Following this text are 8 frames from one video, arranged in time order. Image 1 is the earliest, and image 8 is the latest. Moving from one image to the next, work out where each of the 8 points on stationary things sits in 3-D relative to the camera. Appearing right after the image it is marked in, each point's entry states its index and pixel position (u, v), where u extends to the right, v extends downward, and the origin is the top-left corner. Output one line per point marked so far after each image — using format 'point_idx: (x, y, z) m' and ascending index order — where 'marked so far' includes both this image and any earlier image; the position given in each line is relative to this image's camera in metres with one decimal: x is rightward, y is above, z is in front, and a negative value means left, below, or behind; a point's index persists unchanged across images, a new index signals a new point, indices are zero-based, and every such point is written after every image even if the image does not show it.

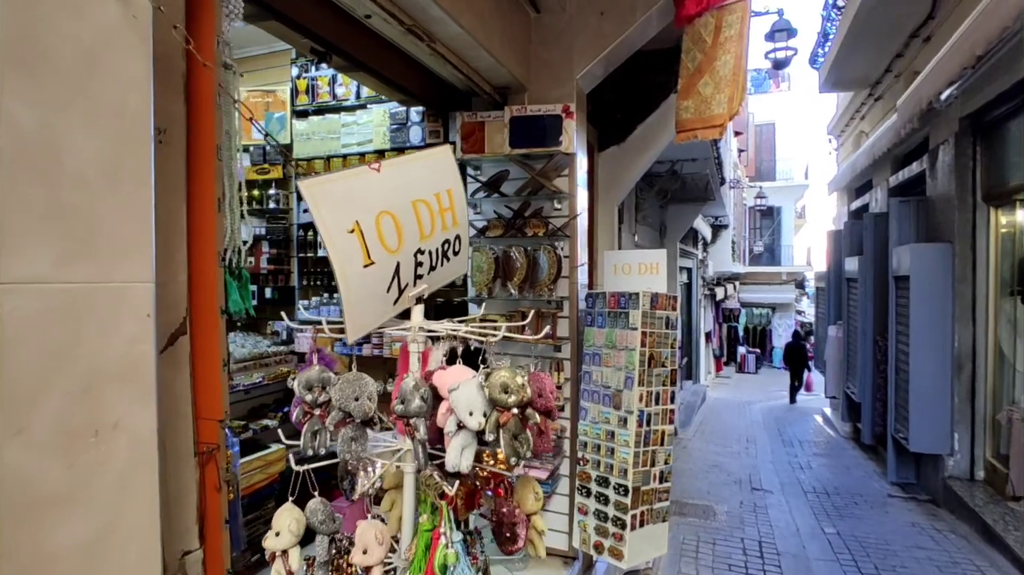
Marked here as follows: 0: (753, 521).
0: (+2.2, -2.1, +5.3) m
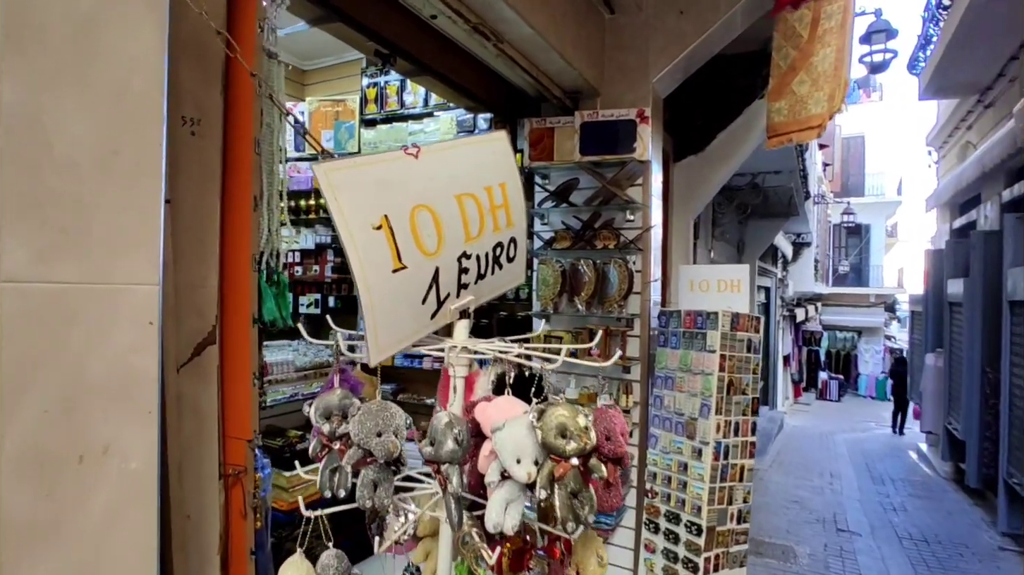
0: (+2.7, -2.3, +4.8) m
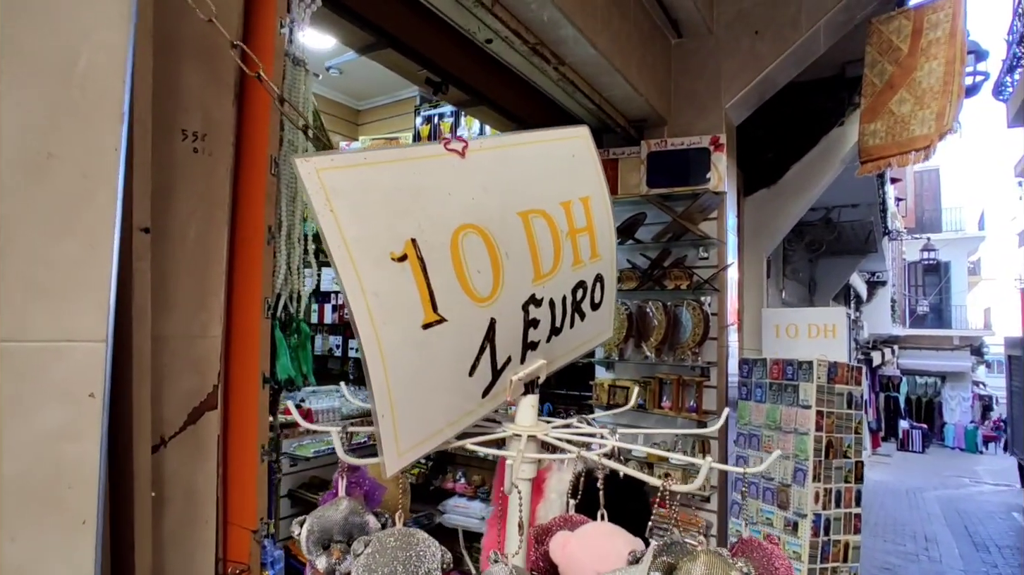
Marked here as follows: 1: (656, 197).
0: (+3.1, -2.6, +4.1) m
1: (+0.6, +0.4, +2.7) m
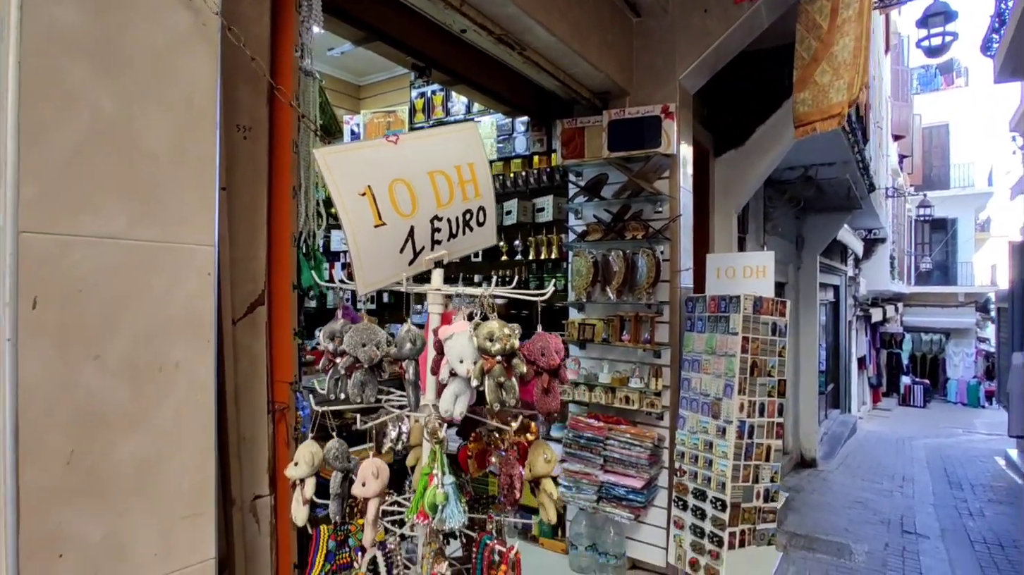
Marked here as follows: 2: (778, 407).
0: (+3.1, -2.2, +4.7) m
1: (+0.5, +0.7, +3.1) m
2: (+1.3, -0.6, +2.8) m
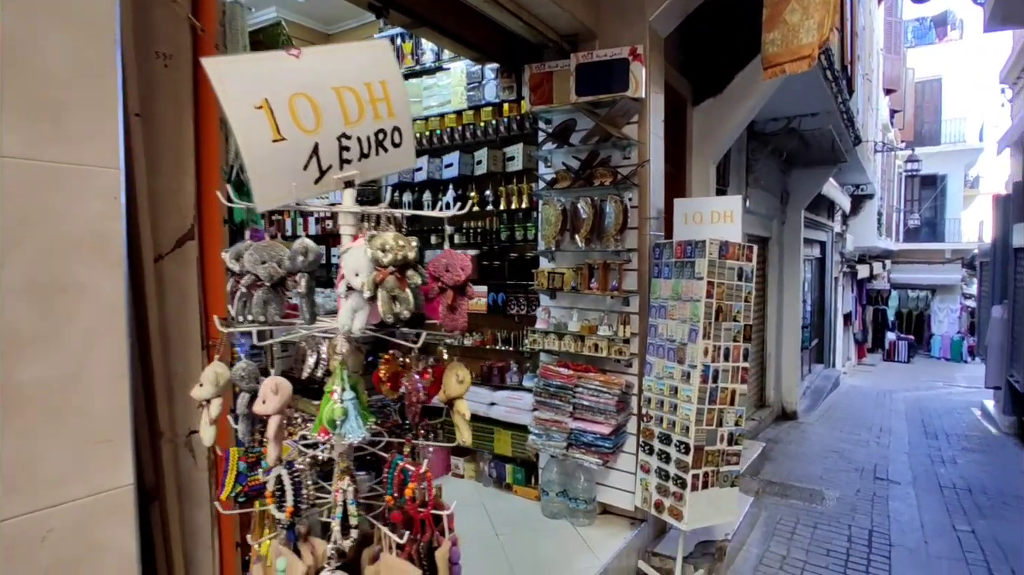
0: (+2.9, -1.8, +4.8) m
1: (+0.4, +0.9, +3.1) m
2: (+1.1, -0.3, +2.8) m
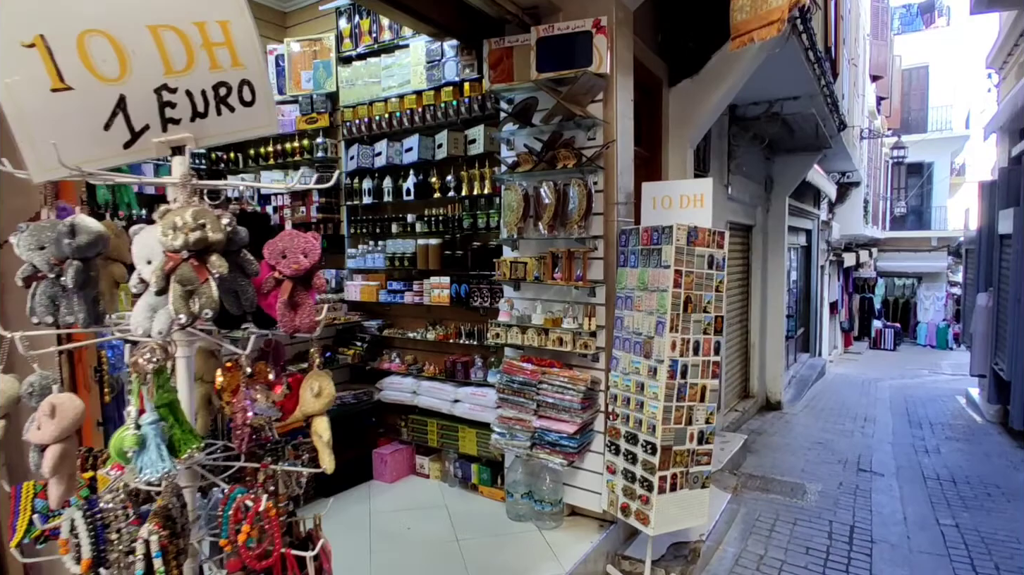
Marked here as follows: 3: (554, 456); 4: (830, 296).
0: (+2.7, -1.7, +4.7) m
1: (+0.2, +1.0, +2.9) m
2: (+0.9, -0.3, +2.7) m
3: (+0.2, -0.8, +2.9) m
4: (+7.3, -0.2, +13.6) m
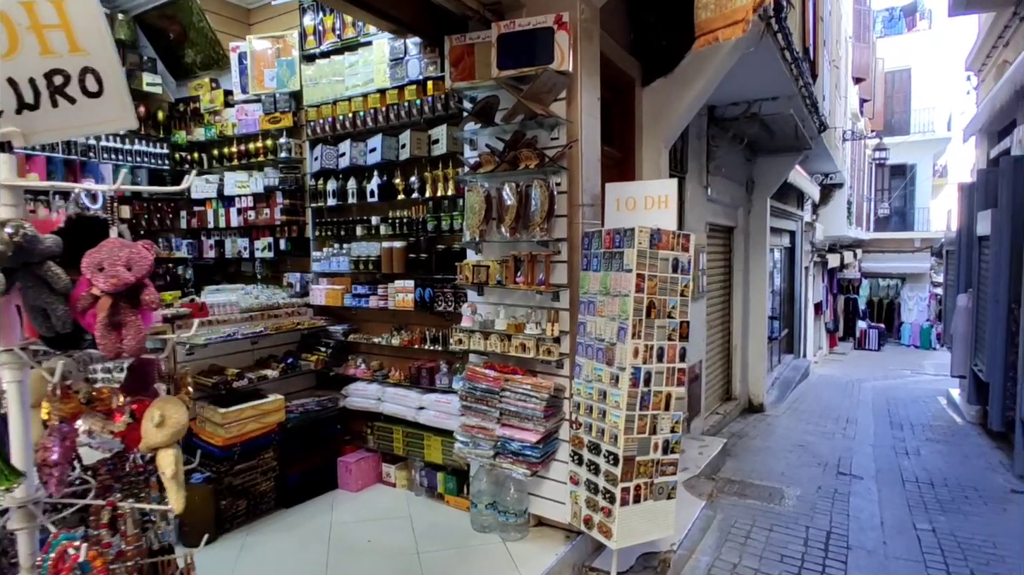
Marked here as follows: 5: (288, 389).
0: (+2.5, -1.7, +4.7) m
1: (0.0, +1.0, +2.8) m
2: (+0.7, -0.3, +2.6) m
3: (0.0, -0.8, +2.8) m
4: (+6.9, -0.2, +13.6) m
5: (-1.4, -0.6, +3.7) m
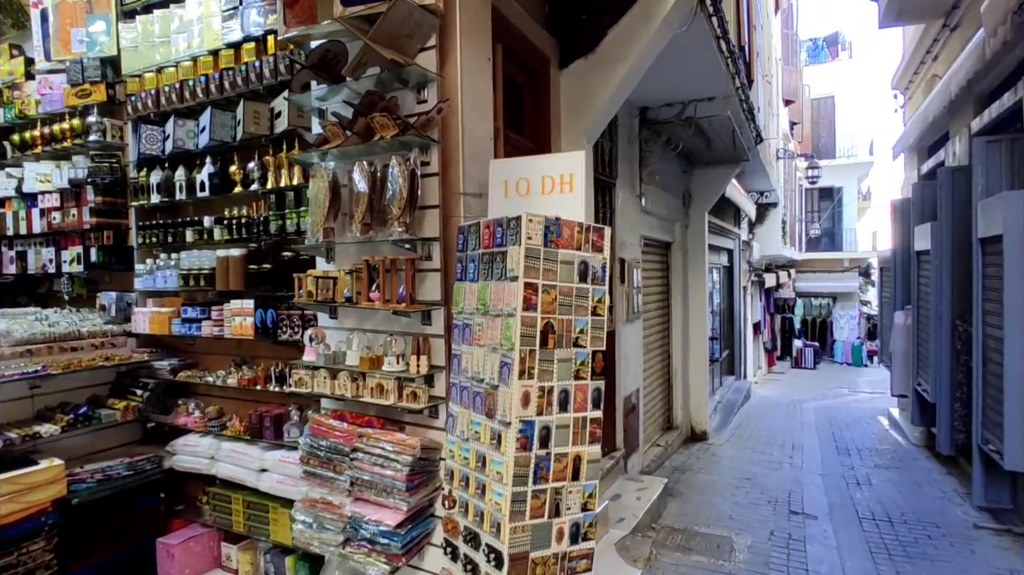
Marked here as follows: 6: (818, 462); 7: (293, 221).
0: (+1.8, -1.8, +4.0) m
1: (-0.5, +0.9, +2.0) m
2: (+0.2, -0.3, +1.9) m
3: (-0.5, -0.9, +2.0) m
4: (+5.4, -0.7, +13.4) m
5: (-2.0, -0.8, +2.8) m
6: (+3.6, -2.1, +7.0) m
7: (-0.9, +0.3, +2.4) m
